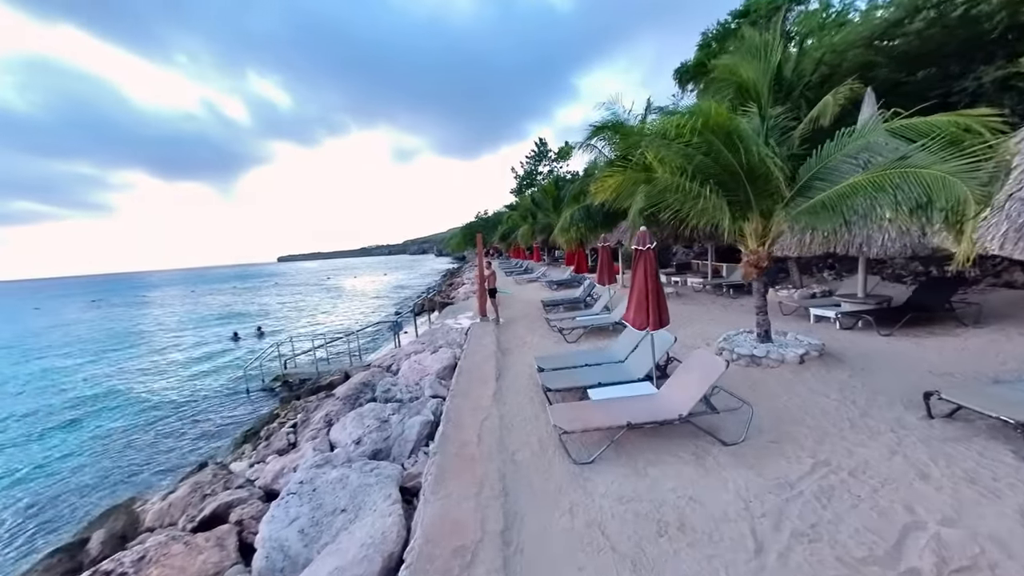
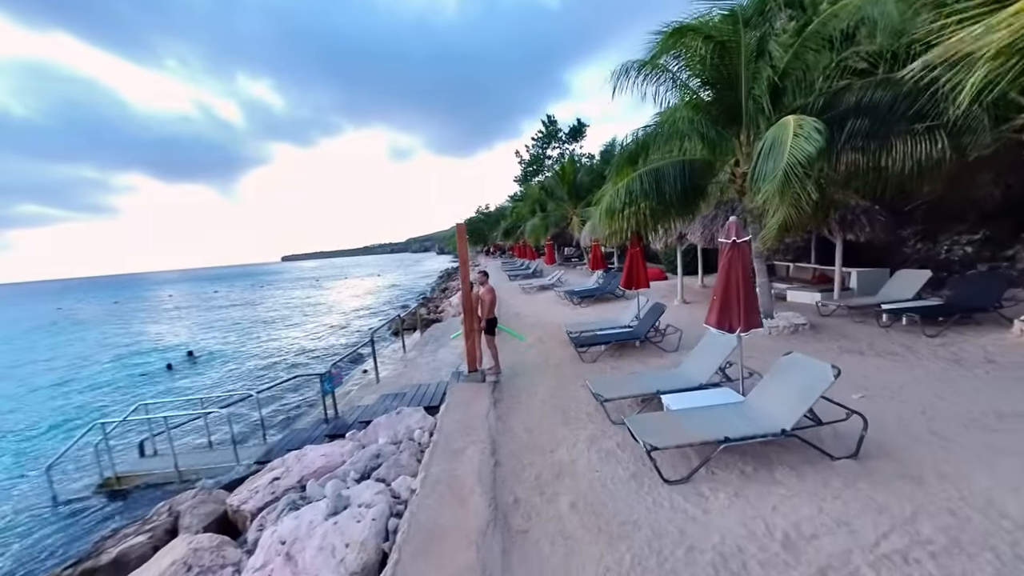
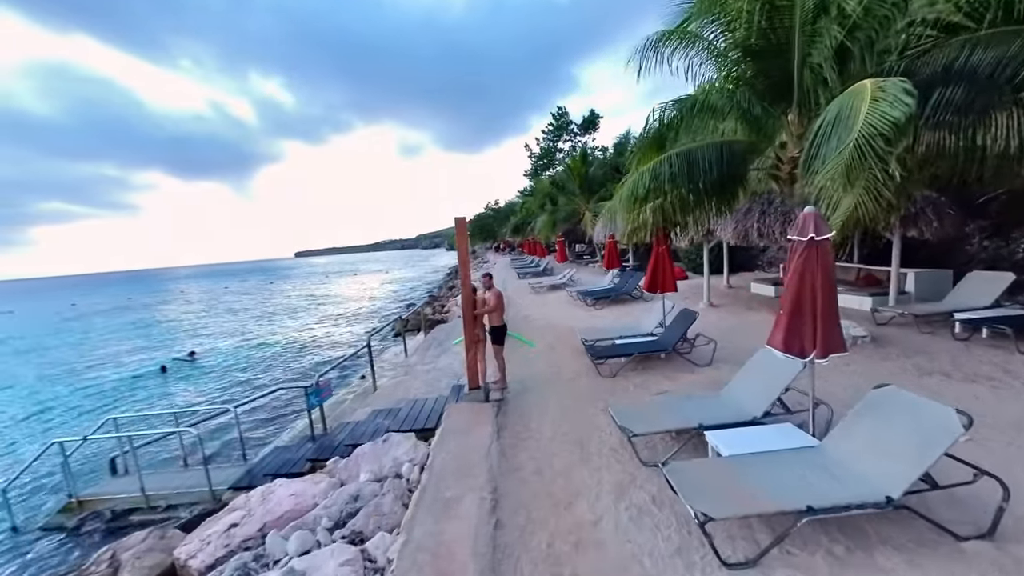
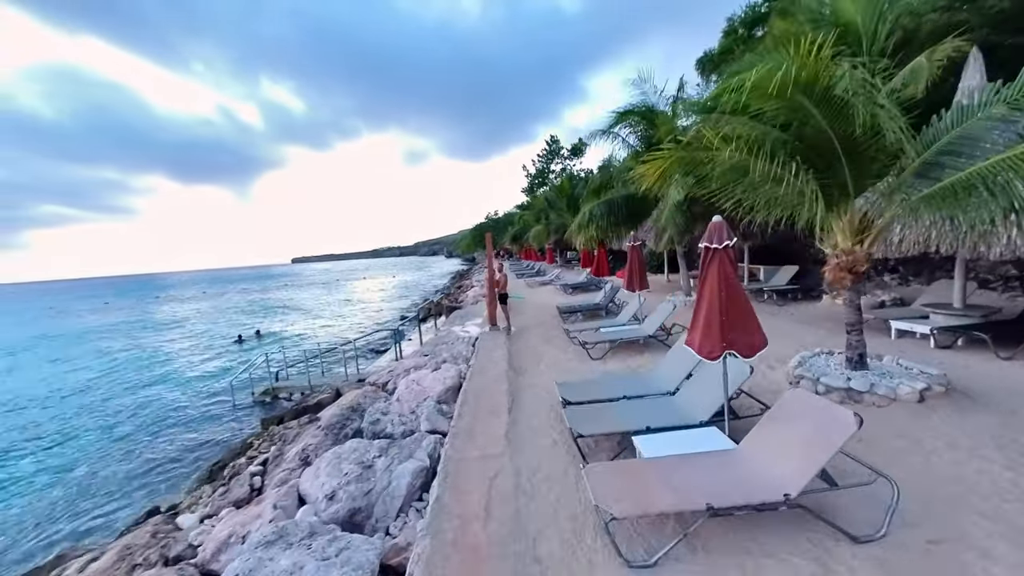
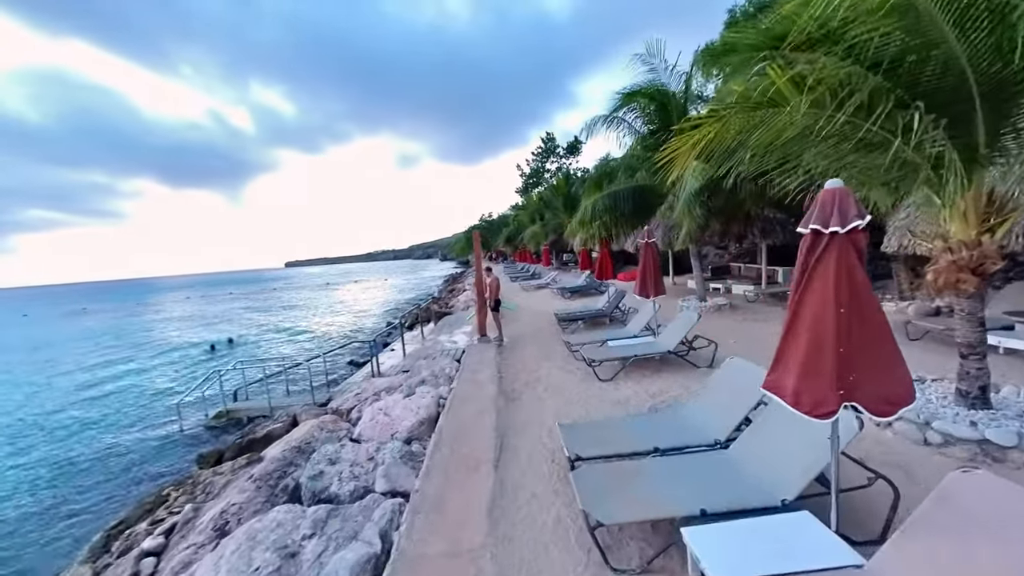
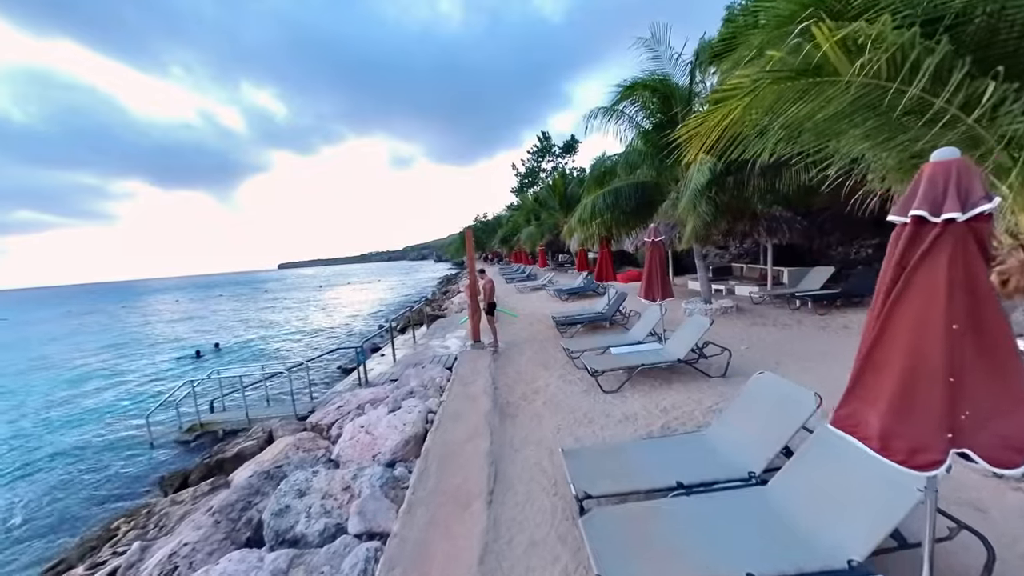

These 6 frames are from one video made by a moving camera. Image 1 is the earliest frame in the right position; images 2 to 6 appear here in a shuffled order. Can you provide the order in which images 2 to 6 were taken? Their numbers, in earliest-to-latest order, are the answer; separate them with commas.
4, 5, 6, 2, 3
